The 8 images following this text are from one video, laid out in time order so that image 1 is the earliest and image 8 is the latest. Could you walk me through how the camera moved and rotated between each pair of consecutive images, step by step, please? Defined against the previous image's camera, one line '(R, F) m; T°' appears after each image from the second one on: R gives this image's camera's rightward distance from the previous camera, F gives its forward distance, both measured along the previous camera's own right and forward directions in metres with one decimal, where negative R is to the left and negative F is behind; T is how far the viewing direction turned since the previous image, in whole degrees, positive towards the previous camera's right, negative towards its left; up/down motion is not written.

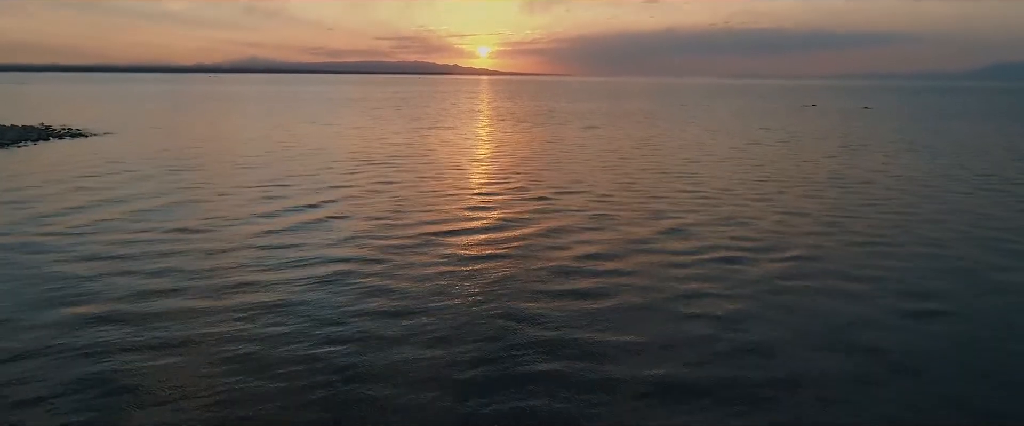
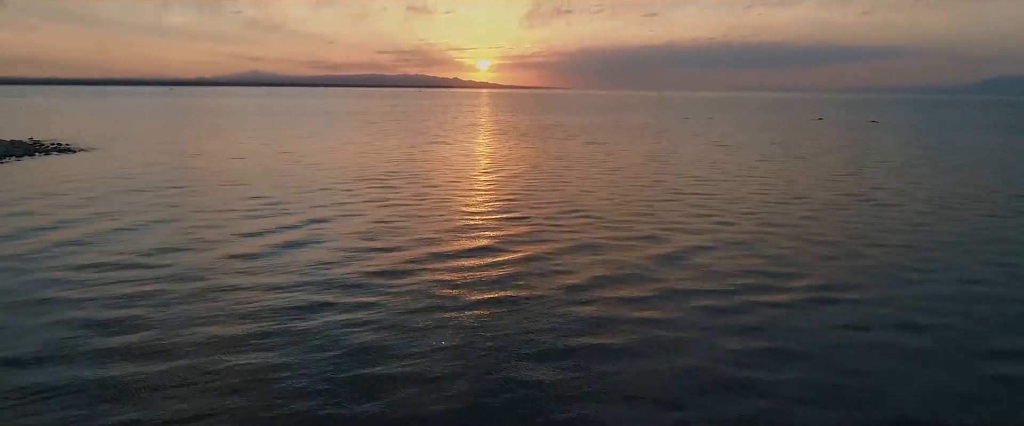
(0.0, +1.4) m; 0°
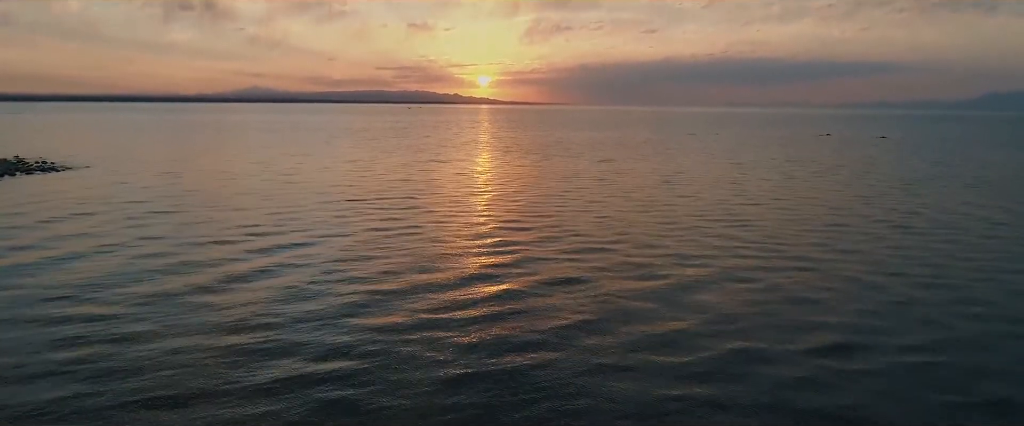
(-0.1, +1.9) m; 0°
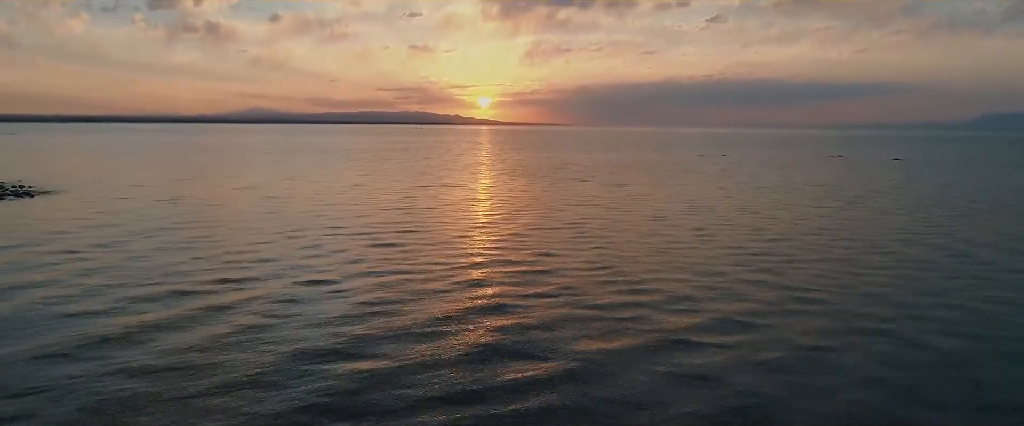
(-0.2, +2.5) m; 0°
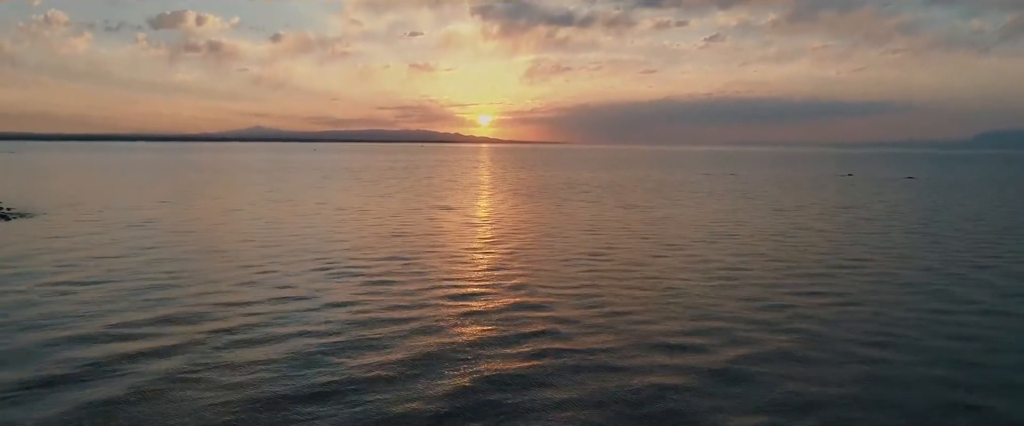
(-0.3, +2.2) m; 0°
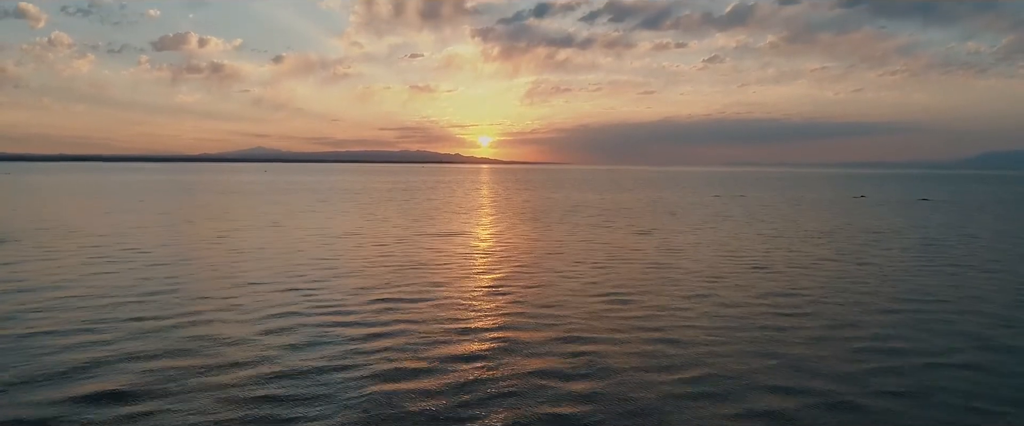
(-0.2, +2.6) m; 0°
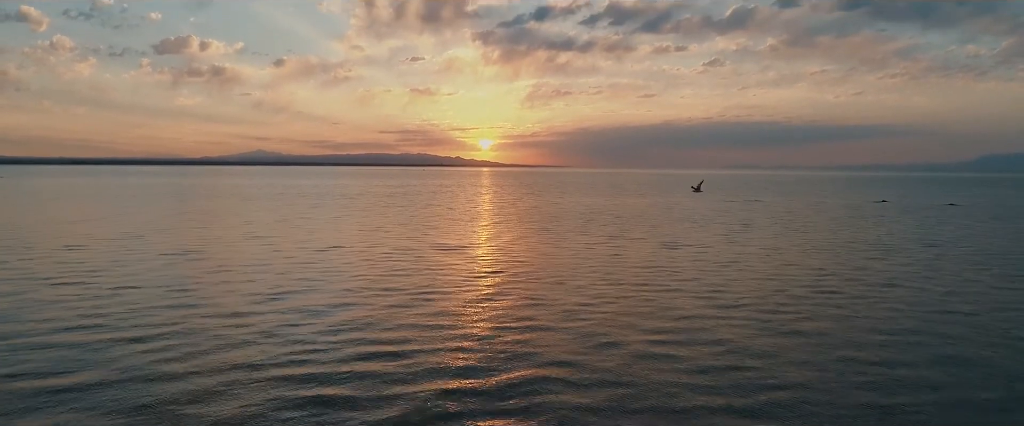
(-0.5, +4.0) m; 0°
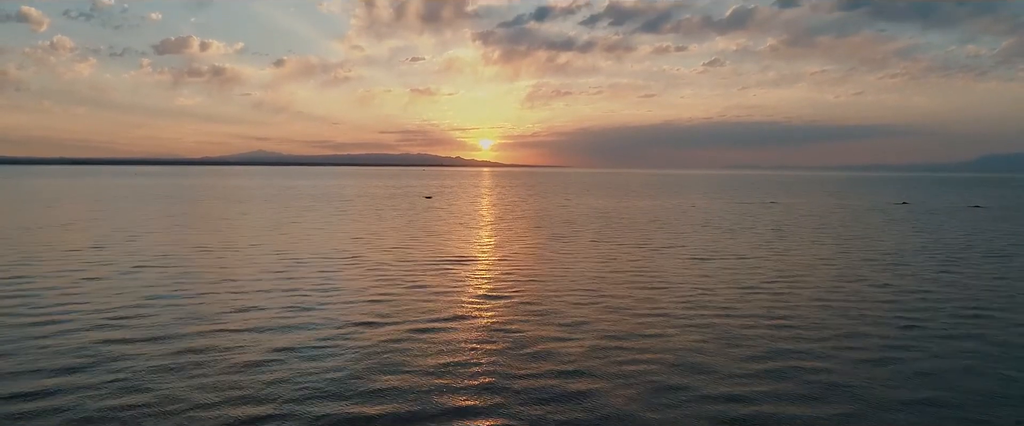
(-0.5, +3.7) m; 0°
